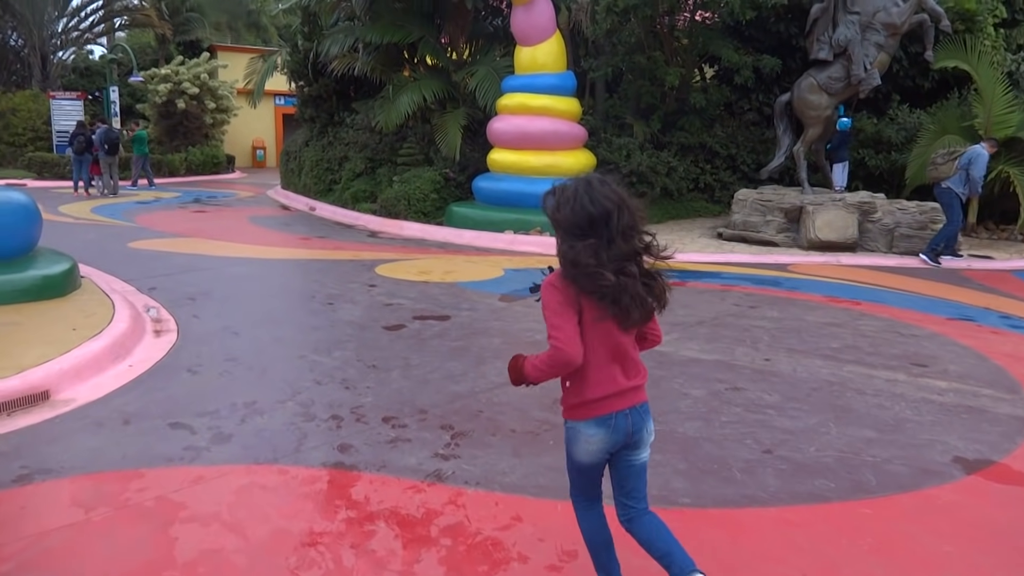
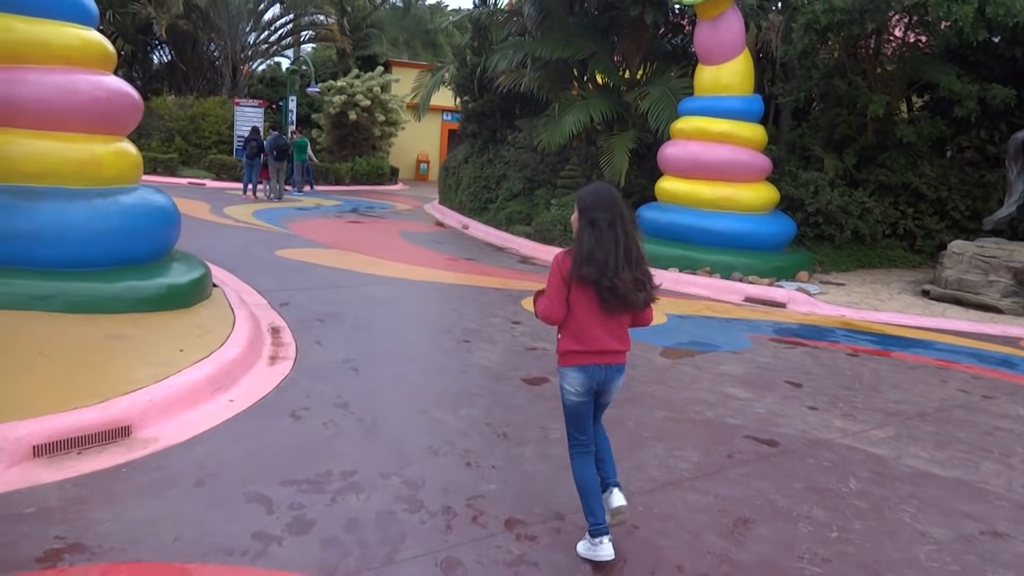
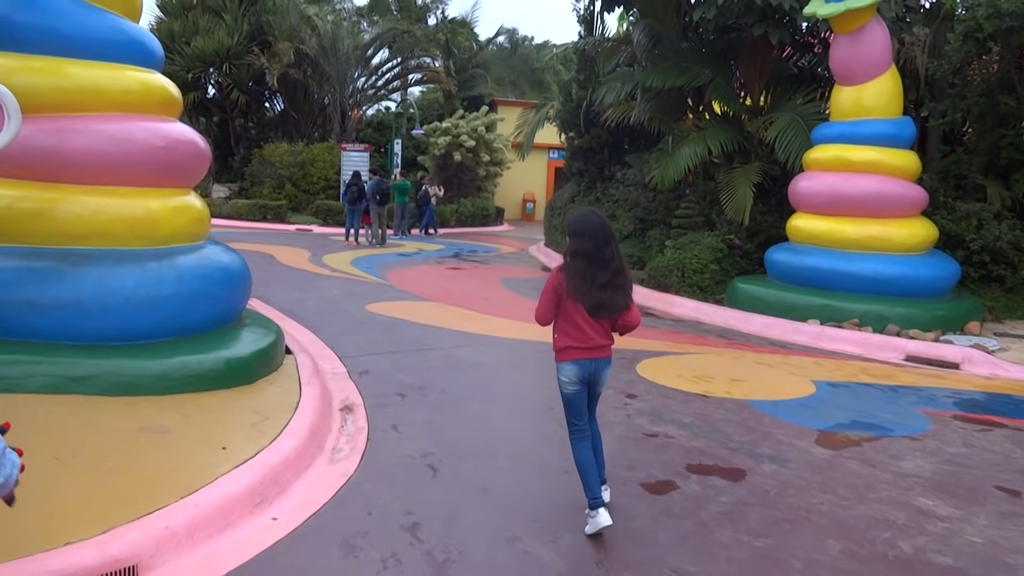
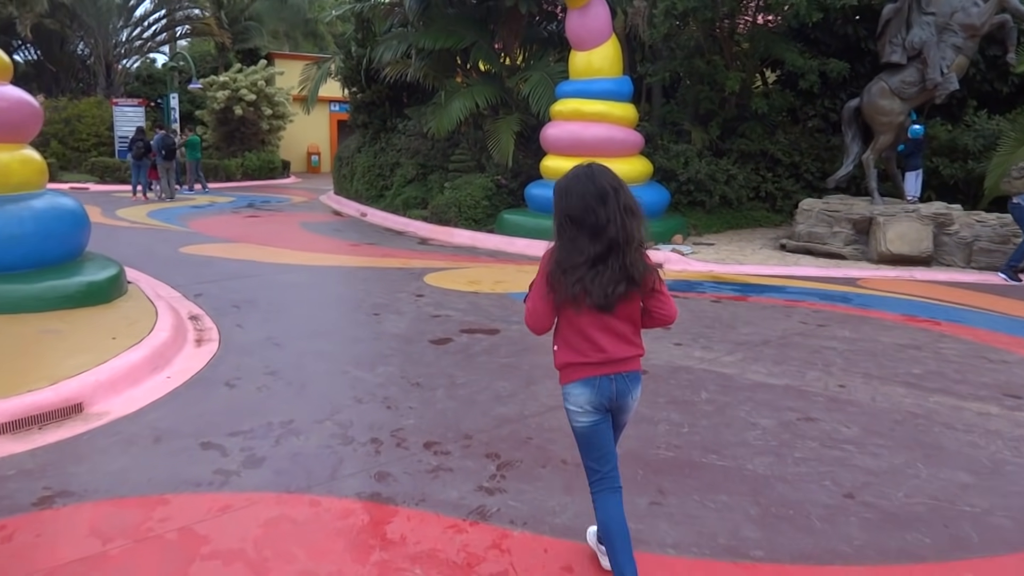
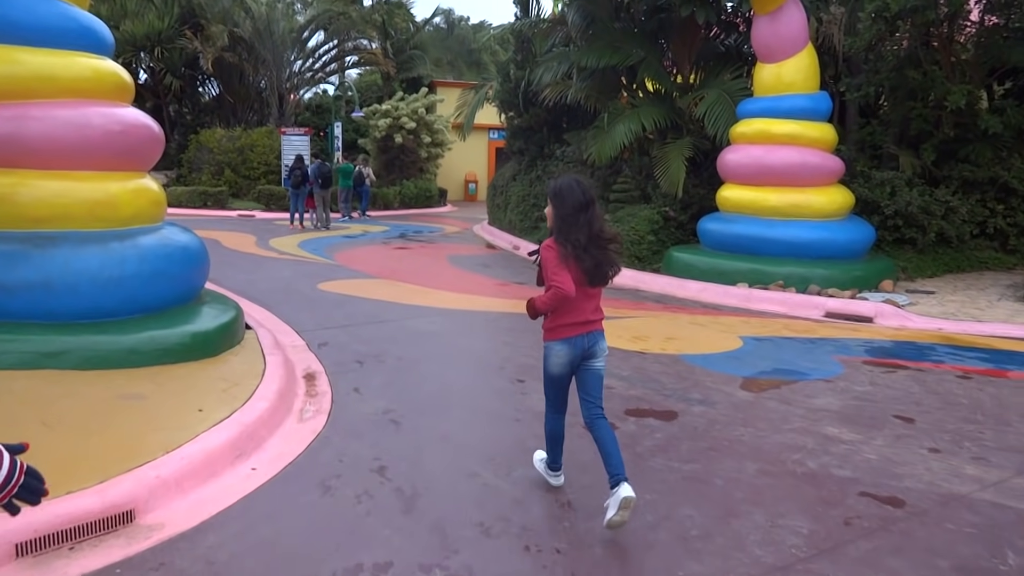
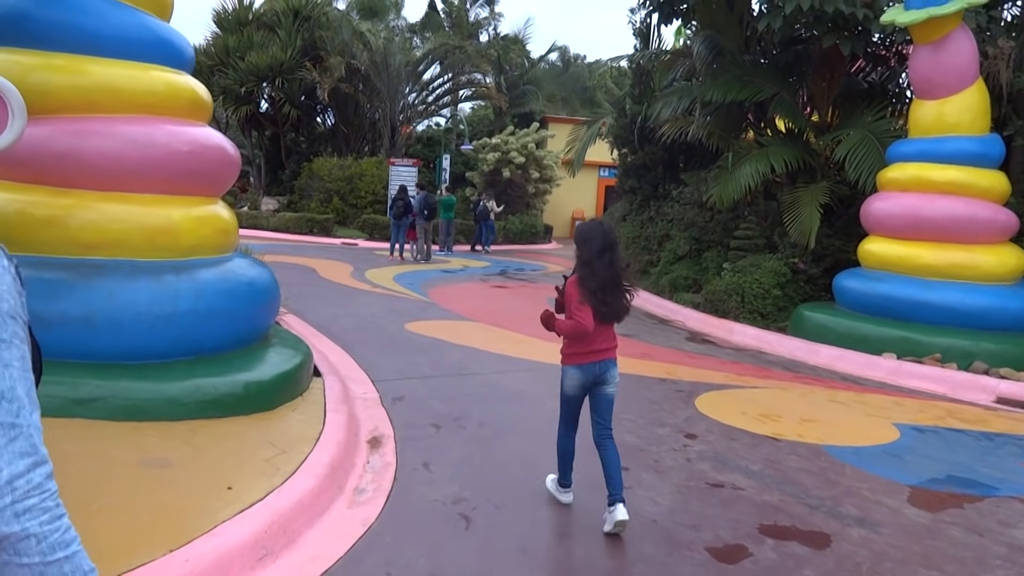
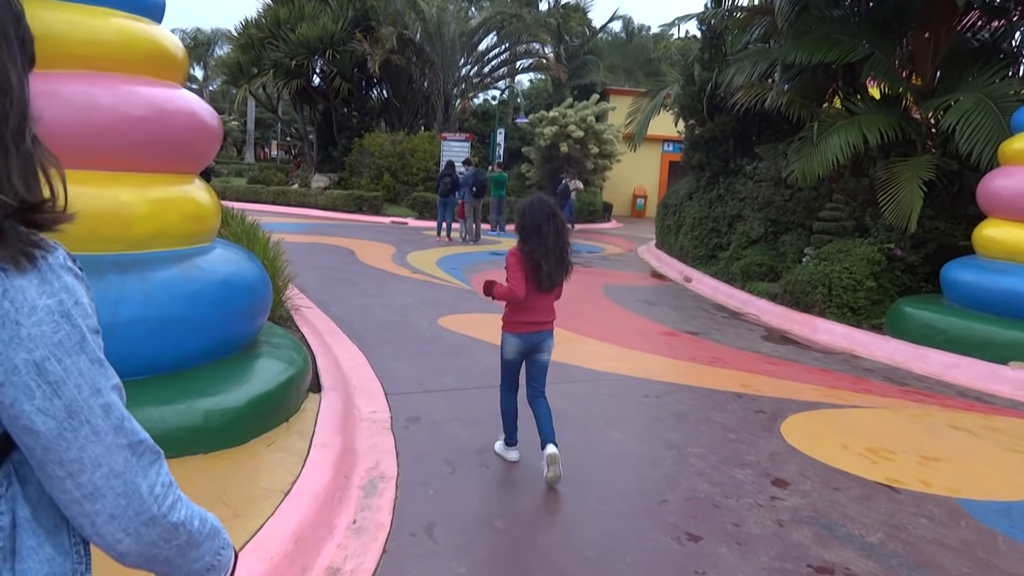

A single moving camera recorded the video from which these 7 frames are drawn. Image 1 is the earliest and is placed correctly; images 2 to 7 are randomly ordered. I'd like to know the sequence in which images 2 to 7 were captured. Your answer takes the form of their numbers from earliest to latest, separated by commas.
4, 2, 5, 3, 6, 7
